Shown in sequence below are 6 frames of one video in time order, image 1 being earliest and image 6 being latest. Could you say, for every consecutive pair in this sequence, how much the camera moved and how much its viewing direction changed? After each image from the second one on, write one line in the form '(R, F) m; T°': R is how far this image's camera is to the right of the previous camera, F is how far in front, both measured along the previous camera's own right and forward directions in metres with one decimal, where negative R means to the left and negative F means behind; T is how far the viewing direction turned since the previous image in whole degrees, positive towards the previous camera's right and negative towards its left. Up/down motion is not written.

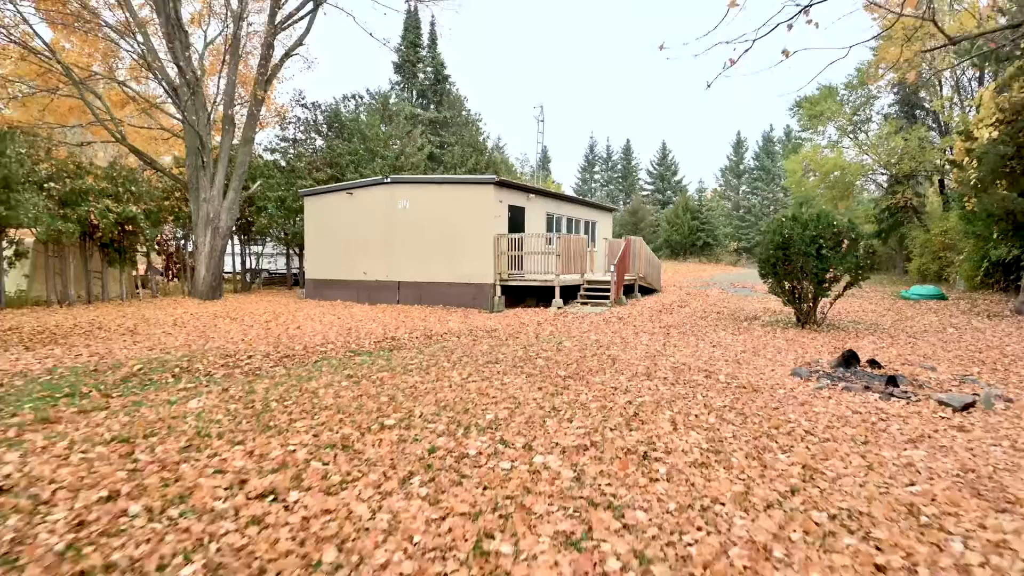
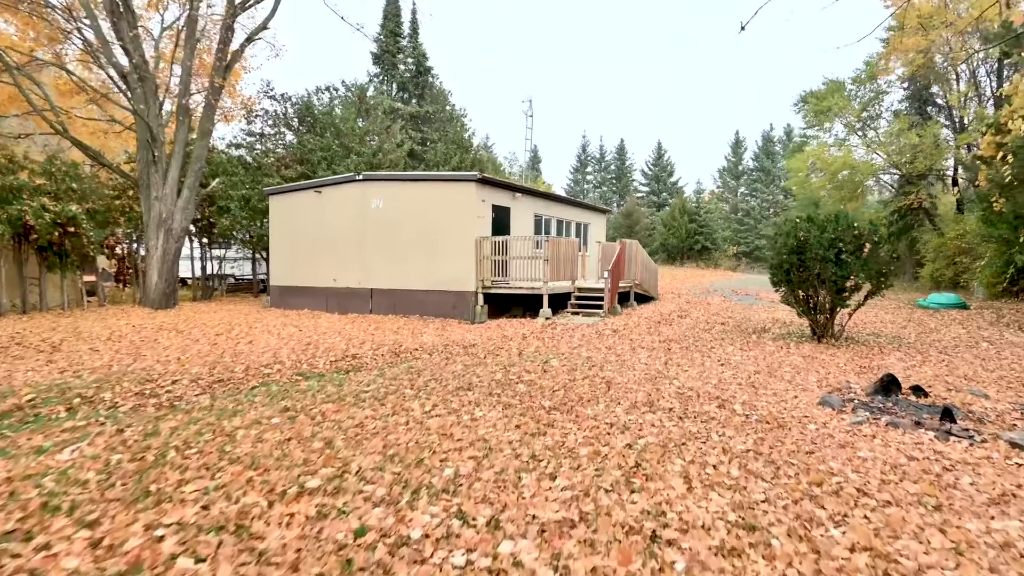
(+0.2, +1.1) m; +1°
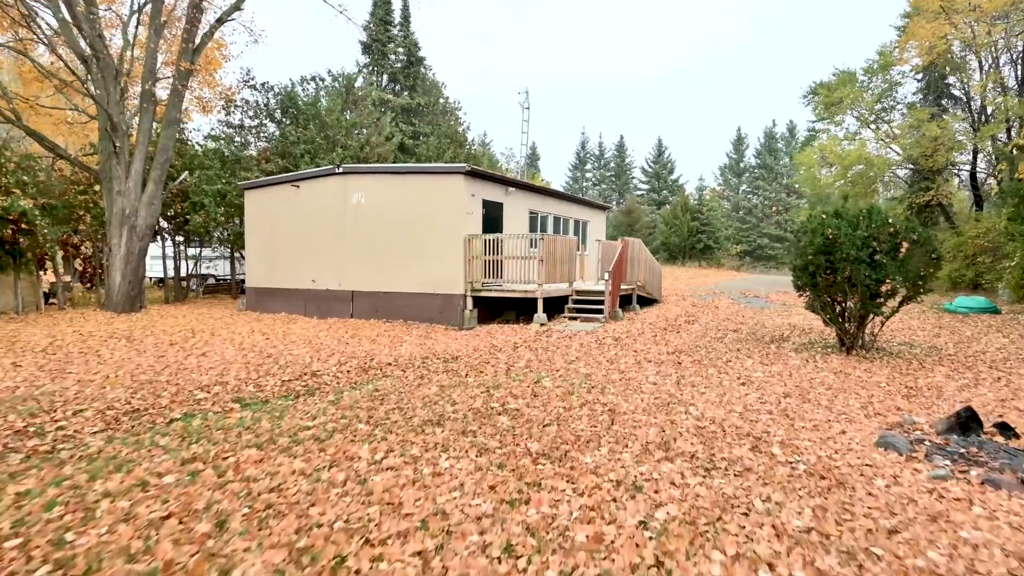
(+0.2, +1.1) m; 0°
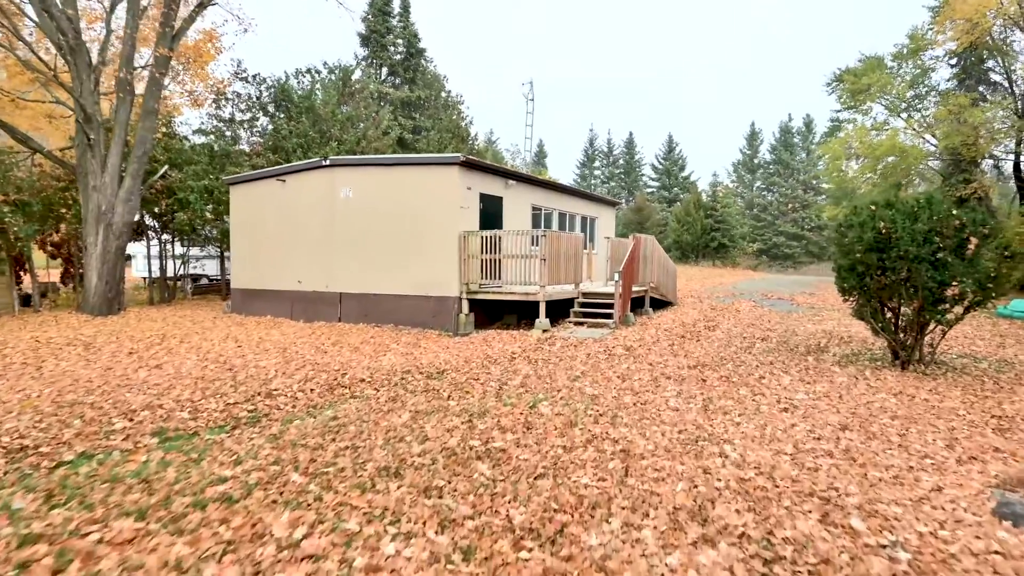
(+0.2, +1.1) m; -1°
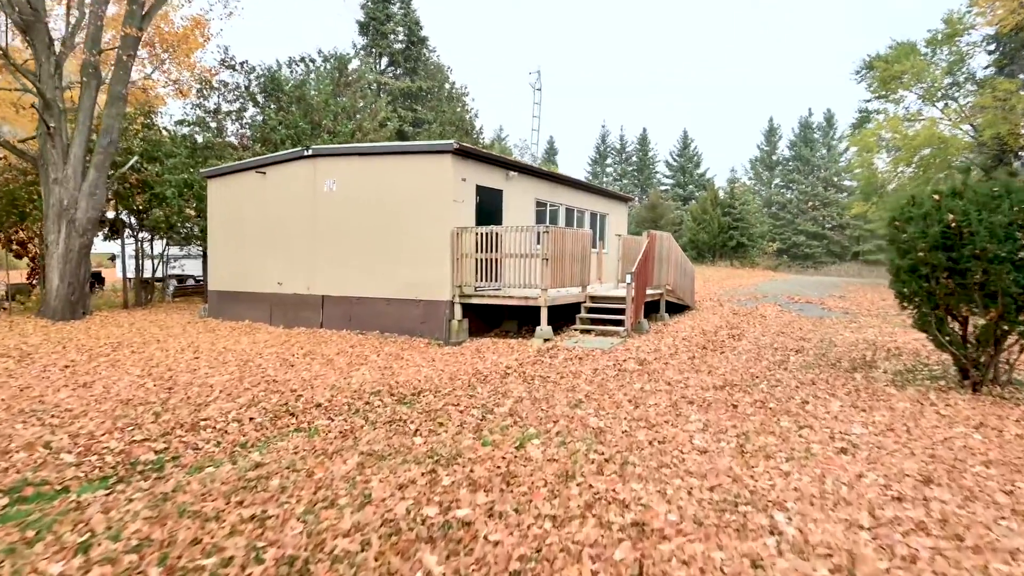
(+0.2, +1.1) m; -1°
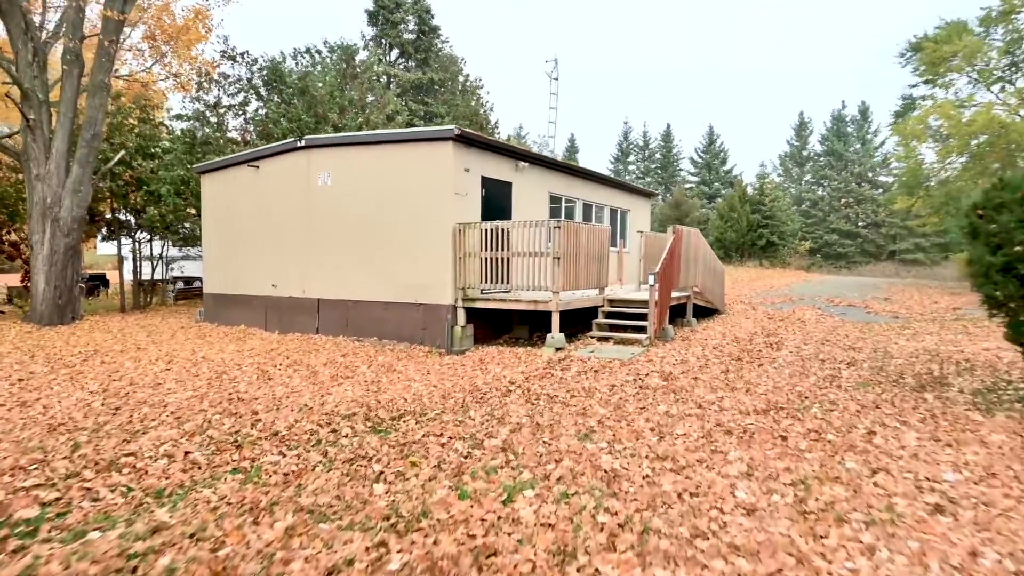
(+0.2, +1.0) m; -2°
